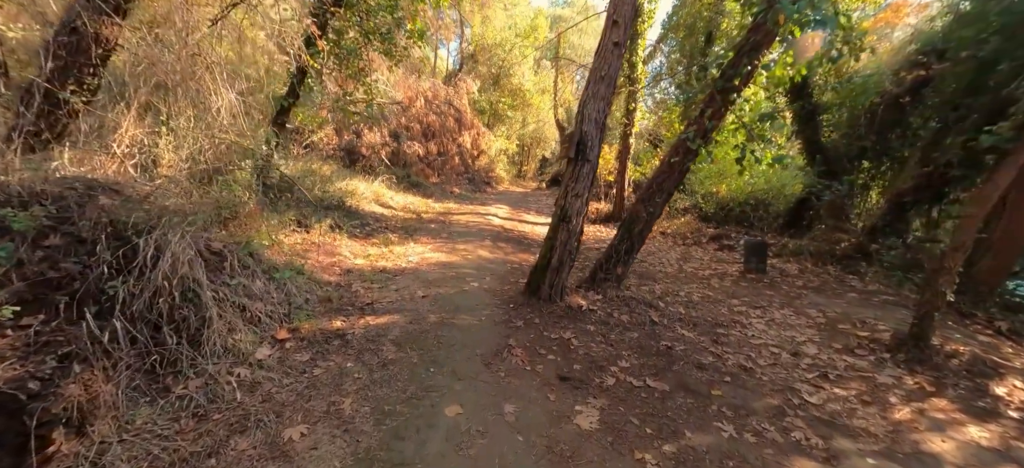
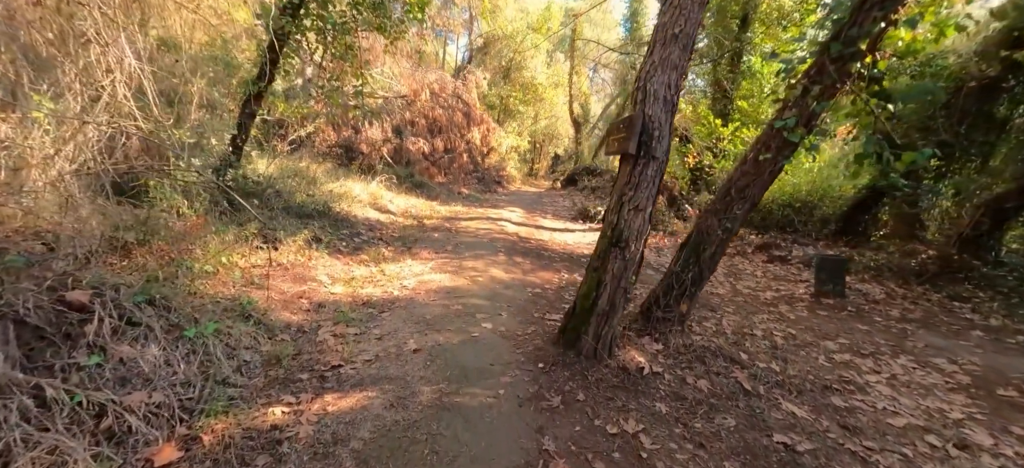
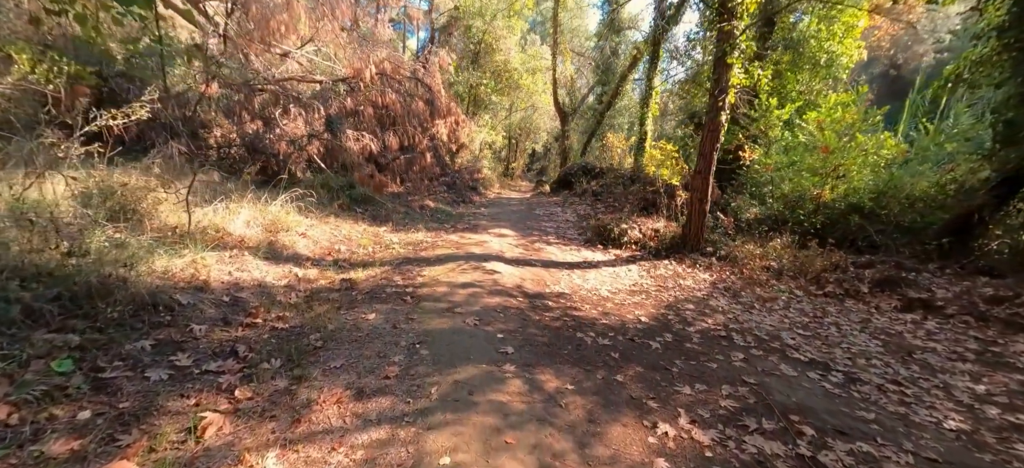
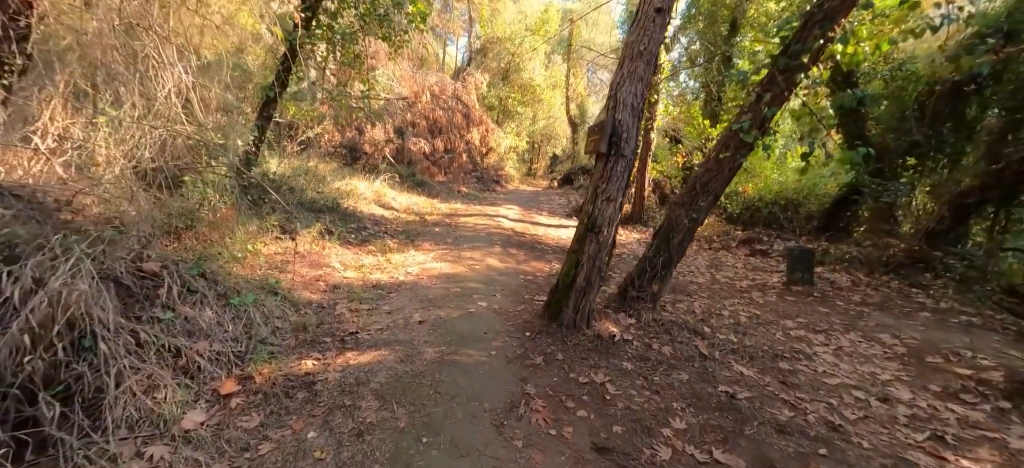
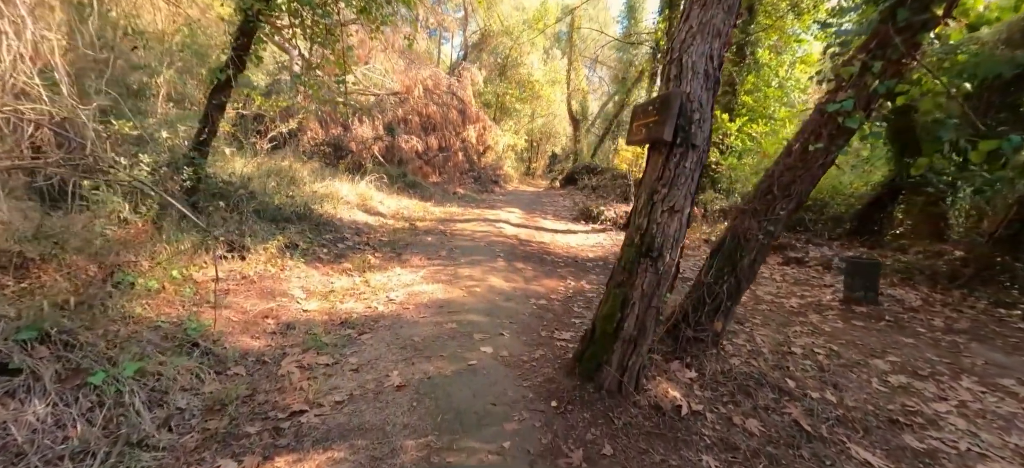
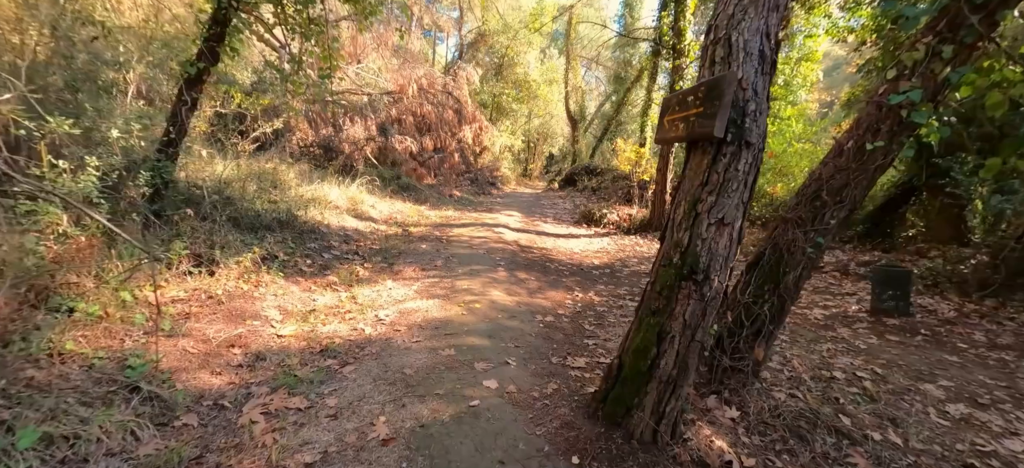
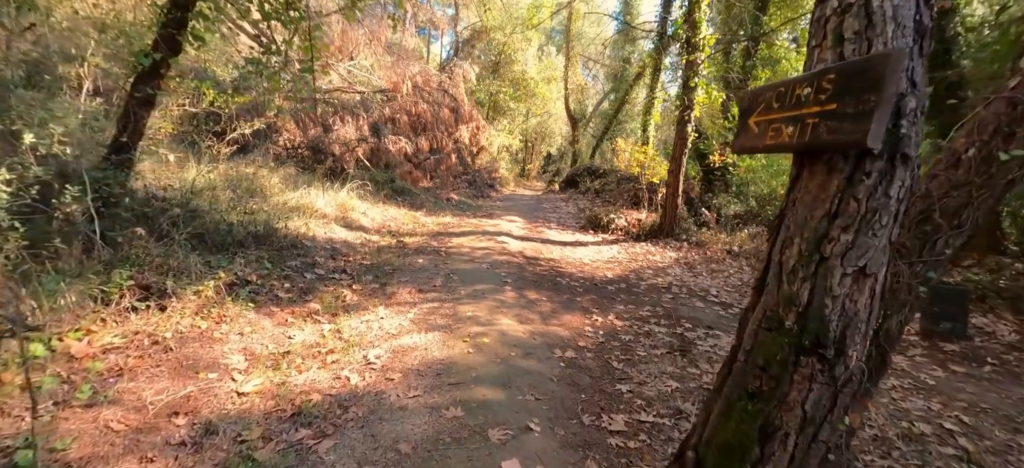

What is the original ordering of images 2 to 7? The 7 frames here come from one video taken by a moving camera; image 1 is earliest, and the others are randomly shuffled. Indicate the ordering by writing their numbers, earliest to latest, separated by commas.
4, 2, 5, 6, 7, 3
